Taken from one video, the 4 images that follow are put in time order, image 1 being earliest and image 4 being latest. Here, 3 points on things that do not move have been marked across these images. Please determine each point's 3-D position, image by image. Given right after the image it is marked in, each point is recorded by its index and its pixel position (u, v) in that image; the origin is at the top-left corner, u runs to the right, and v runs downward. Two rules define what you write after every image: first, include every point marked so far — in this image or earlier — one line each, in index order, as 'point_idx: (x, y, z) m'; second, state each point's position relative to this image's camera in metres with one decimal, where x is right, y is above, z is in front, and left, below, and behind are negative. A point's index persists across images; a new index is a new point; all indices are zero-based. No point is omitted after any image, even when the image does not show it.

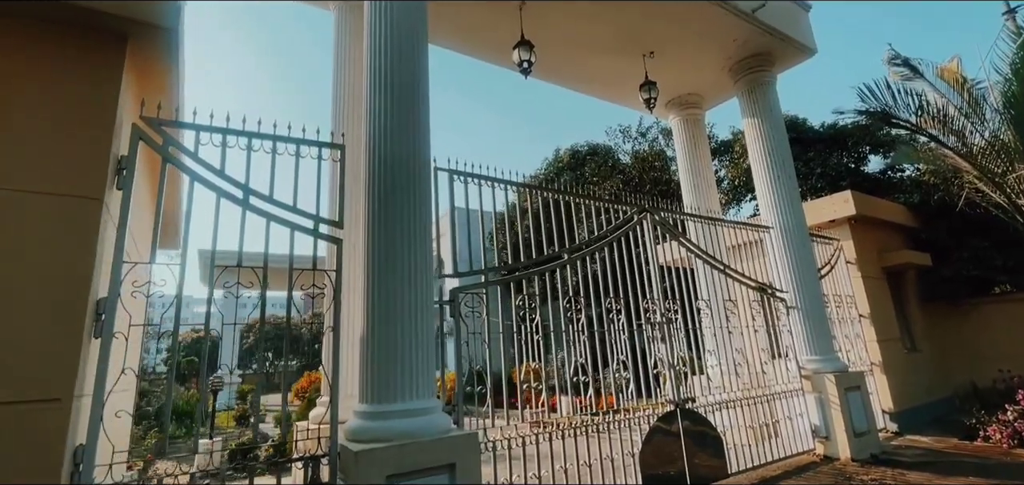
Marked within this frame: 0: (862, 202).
0: (+4.9, +0.6, +6.8) m
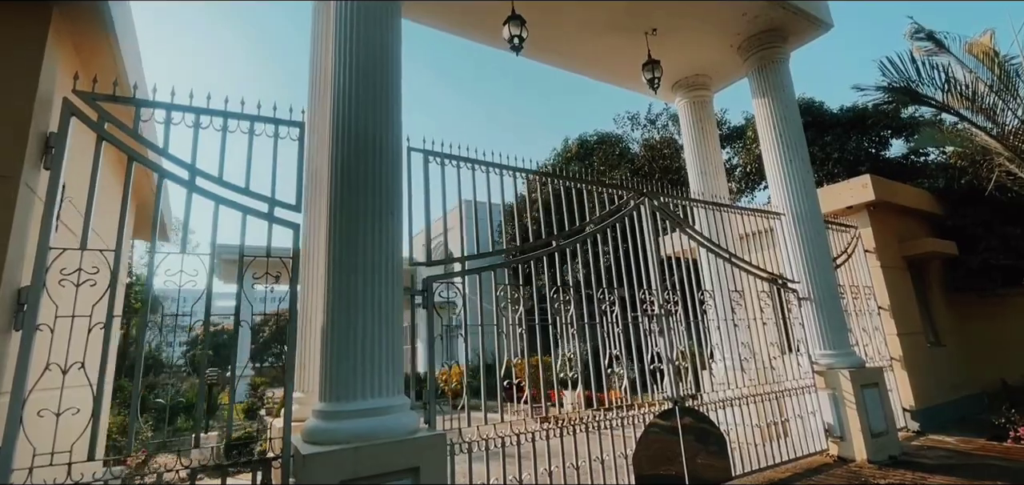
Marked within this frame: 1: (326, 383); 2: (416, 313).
0: (+4.9, +0.7, +6.4) m
1: (-1.0, -0.8, +2.6) m
2: (-0.7, -0.5, +3.4) m
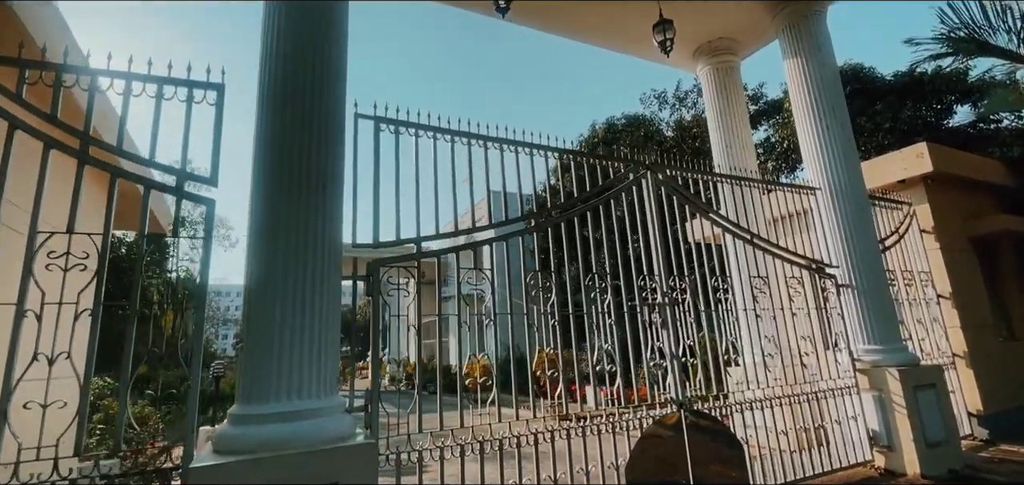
0: (+4.9, +1.0, +5.5) m
1: (-1.3, -0.7, +2.3) m
2: (-0.9, -0.4, +3.1) m
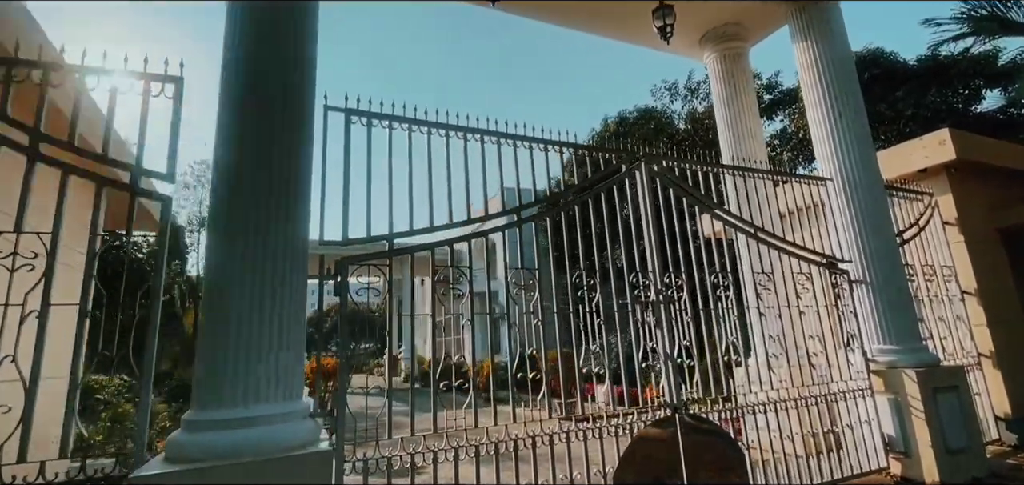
0: (+4.9, +1.1, +5.1) m
1: (-1.4, -0.7, +2.2) m
2: (-1.0, -0.4, +3.0) m
